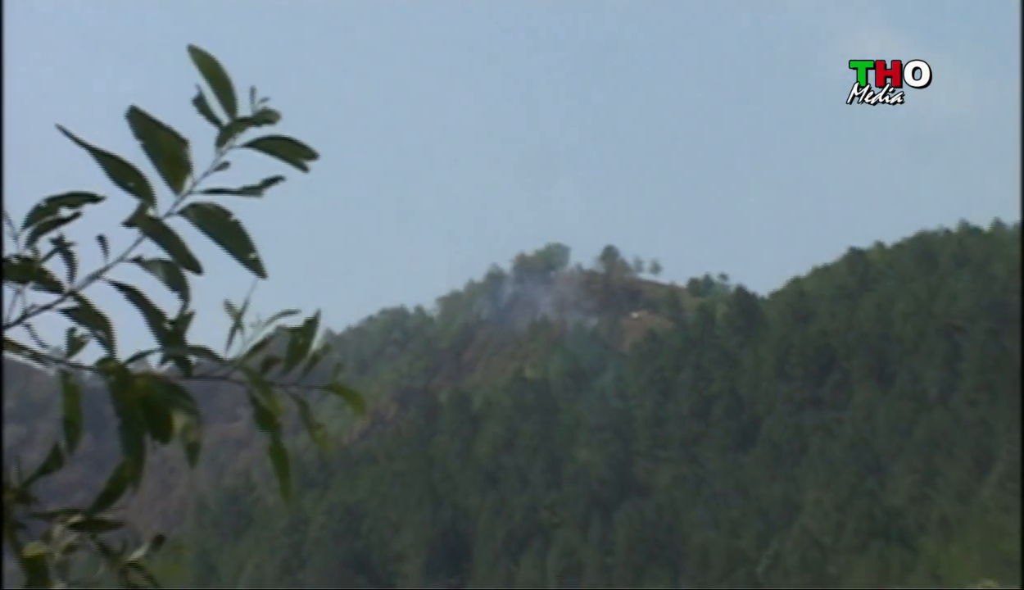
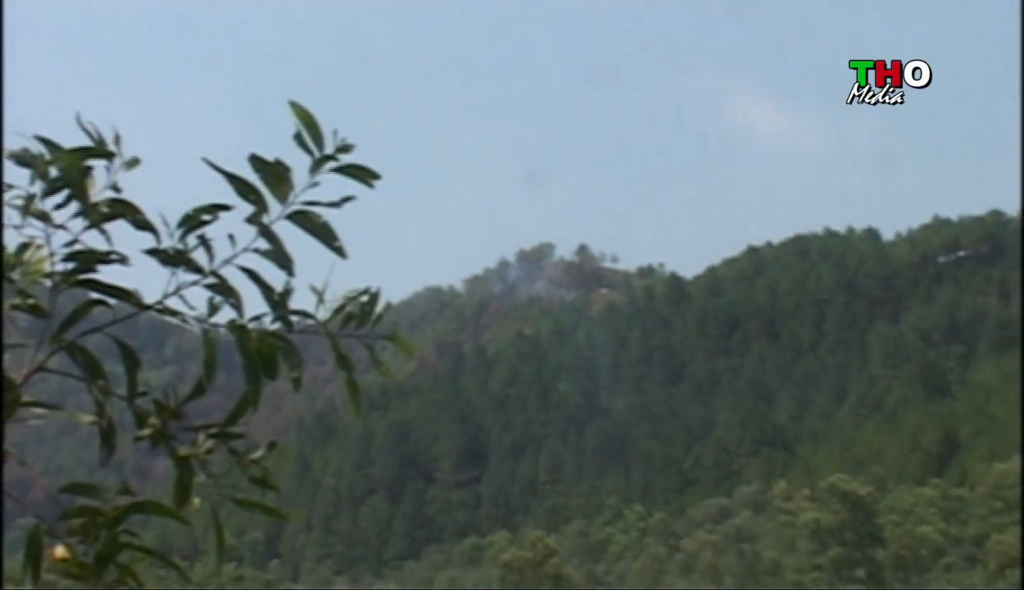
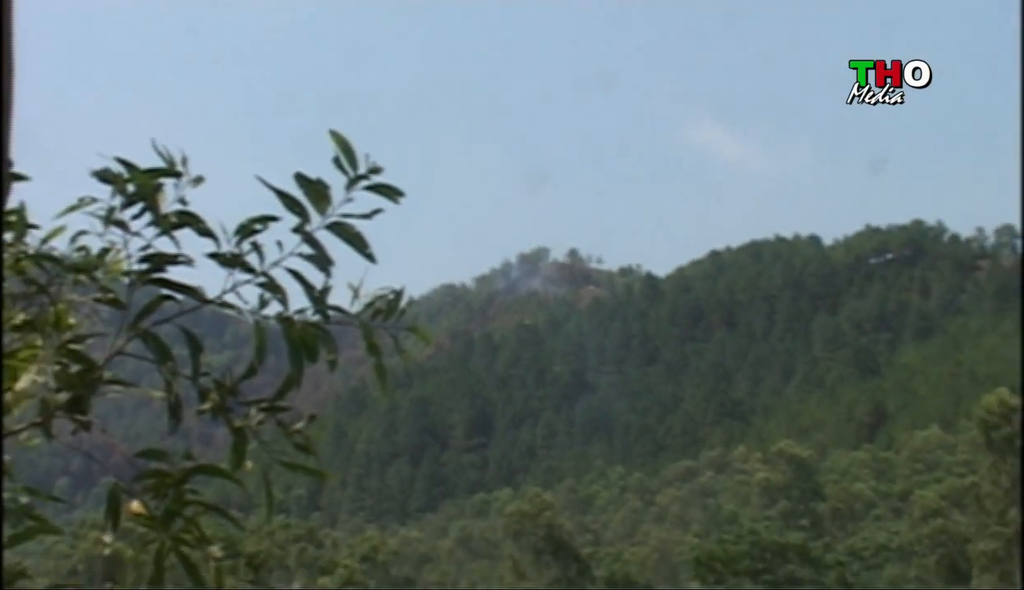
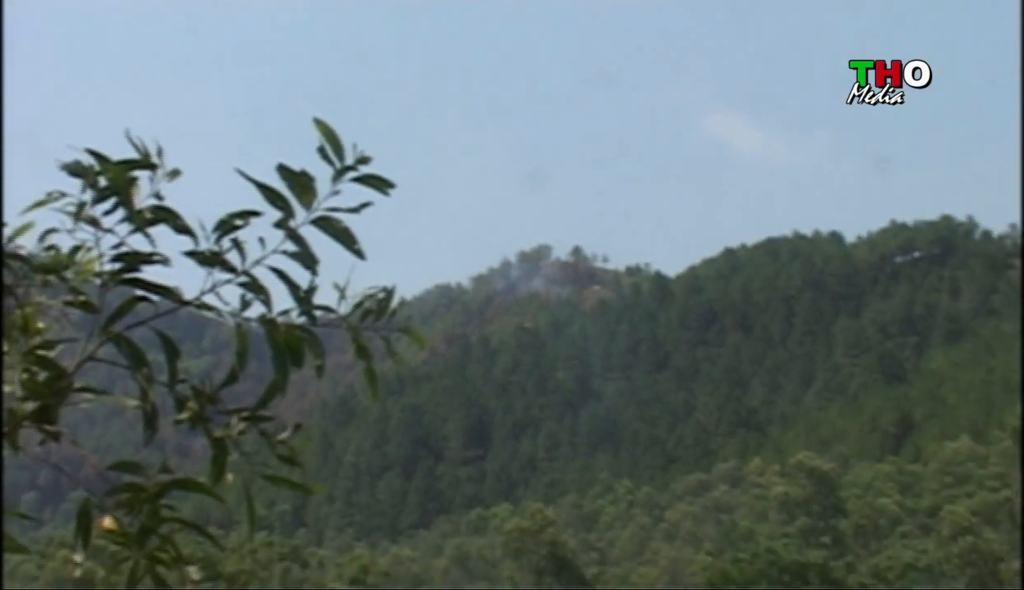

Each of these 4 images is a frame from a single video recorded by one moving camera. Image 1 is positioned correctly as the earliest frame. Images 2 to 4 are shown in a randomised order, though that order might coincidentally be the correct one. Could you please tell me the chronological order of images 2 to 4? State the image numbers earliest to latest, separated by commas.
2, 4, 3
